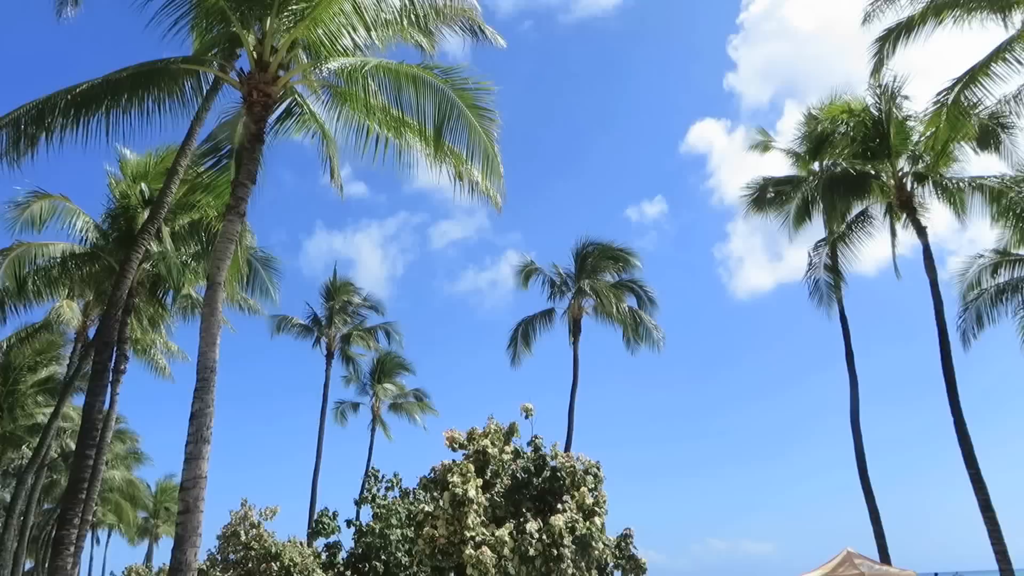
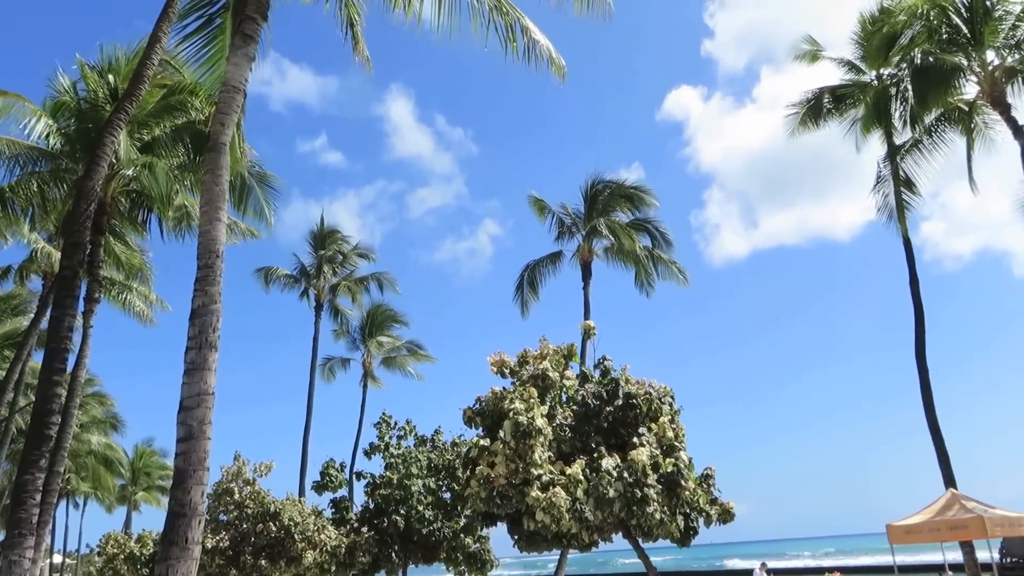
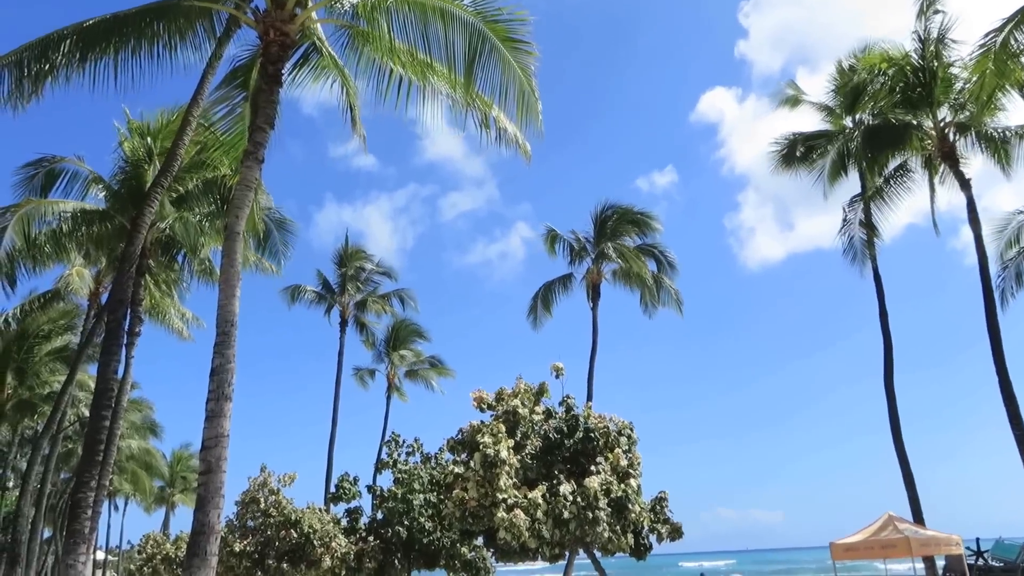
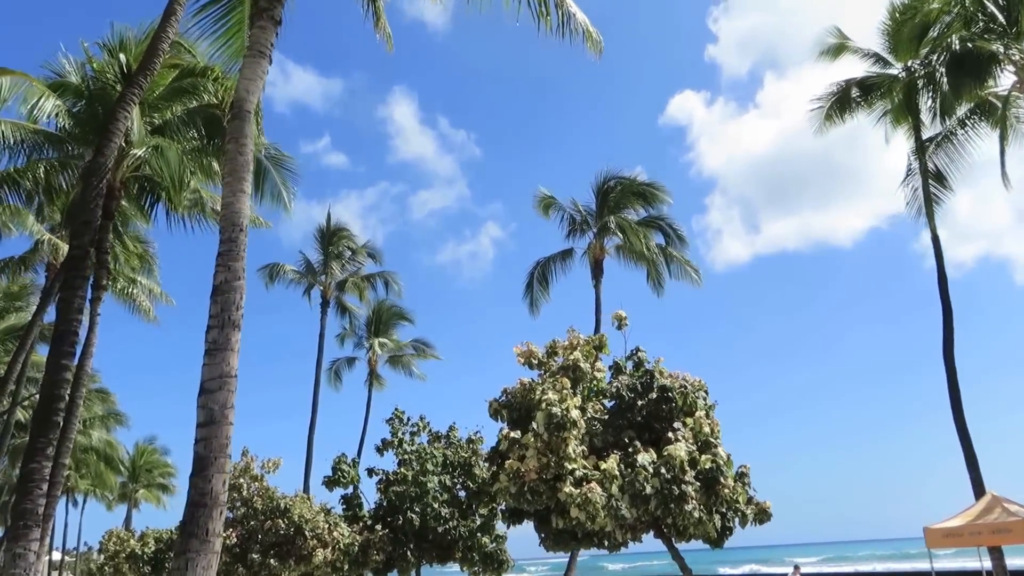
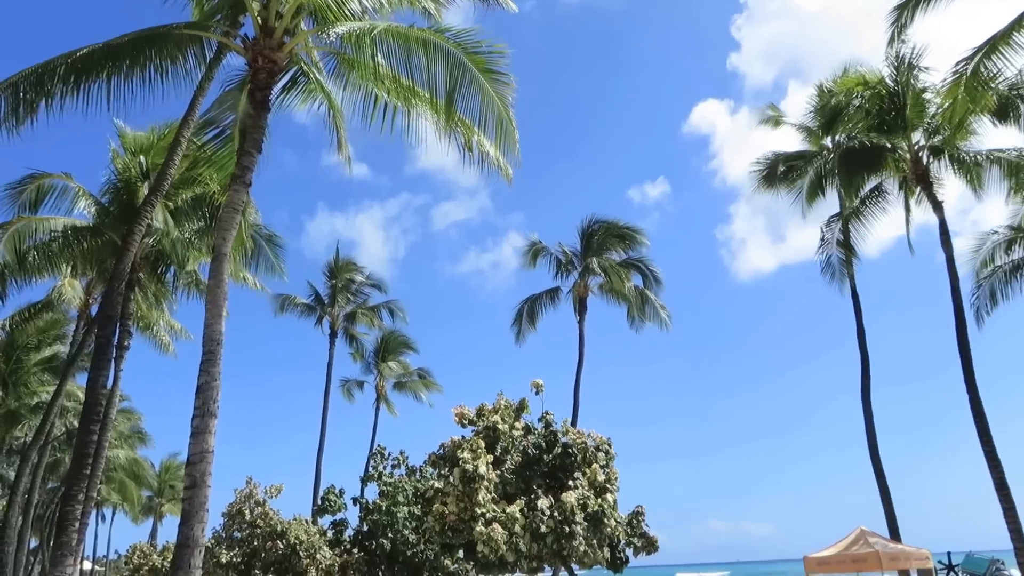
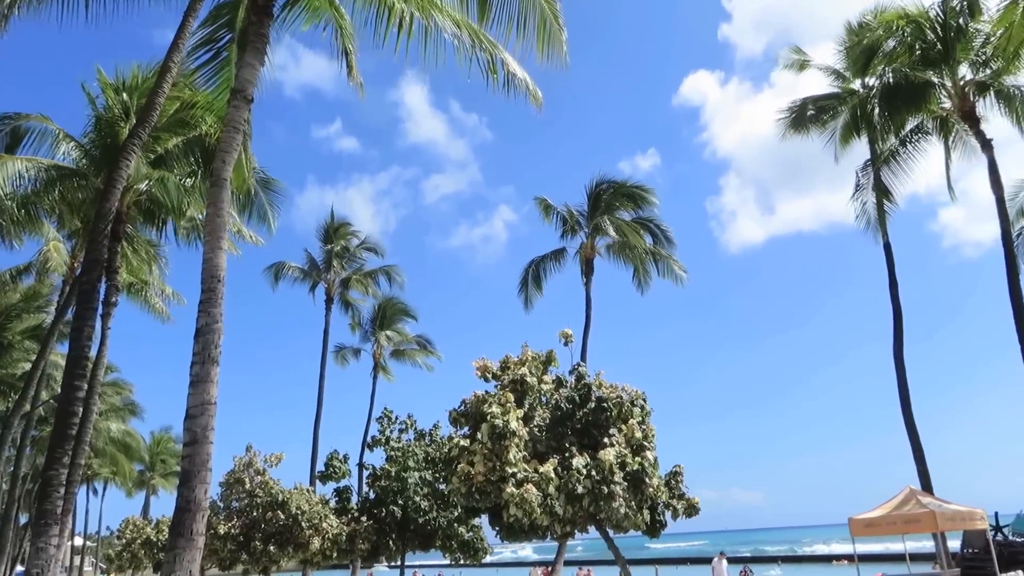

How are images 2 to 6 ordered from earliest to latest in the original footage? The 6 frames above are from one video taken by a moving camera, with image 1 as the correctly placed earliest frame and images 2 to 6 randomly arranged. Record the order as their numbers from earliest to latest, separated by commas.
5, 3, 6, 2, 4
